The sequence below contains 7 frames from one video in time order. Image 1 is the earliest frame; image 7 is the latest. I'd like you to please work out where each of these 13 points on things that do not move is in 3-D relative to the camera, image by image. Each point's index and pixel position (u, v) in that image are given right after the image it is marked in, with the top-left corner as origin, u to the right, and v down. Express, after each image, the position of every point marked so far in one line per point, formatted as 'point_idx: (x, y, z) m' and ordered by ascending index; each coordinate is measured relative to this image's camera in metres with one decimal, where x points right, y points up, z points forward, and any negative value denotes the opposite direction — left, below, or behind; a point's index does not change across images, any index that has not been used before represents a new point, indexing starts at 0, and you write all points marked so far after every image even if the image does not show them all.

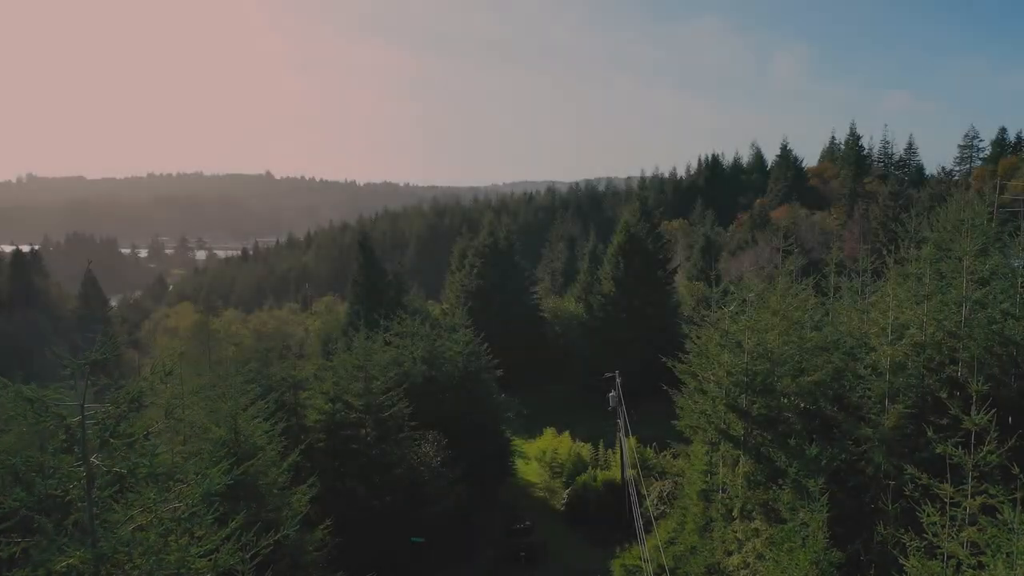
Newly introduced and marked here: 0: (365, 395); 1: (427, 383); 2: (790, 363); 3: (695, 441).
0: (-2.4, -1.7, +14.3) m
1: (-1.6, -1.8, +16.6) m
2: (+2.8, -0.8, +8.8) m
3: (+2.1, -1.8, +10.2) m
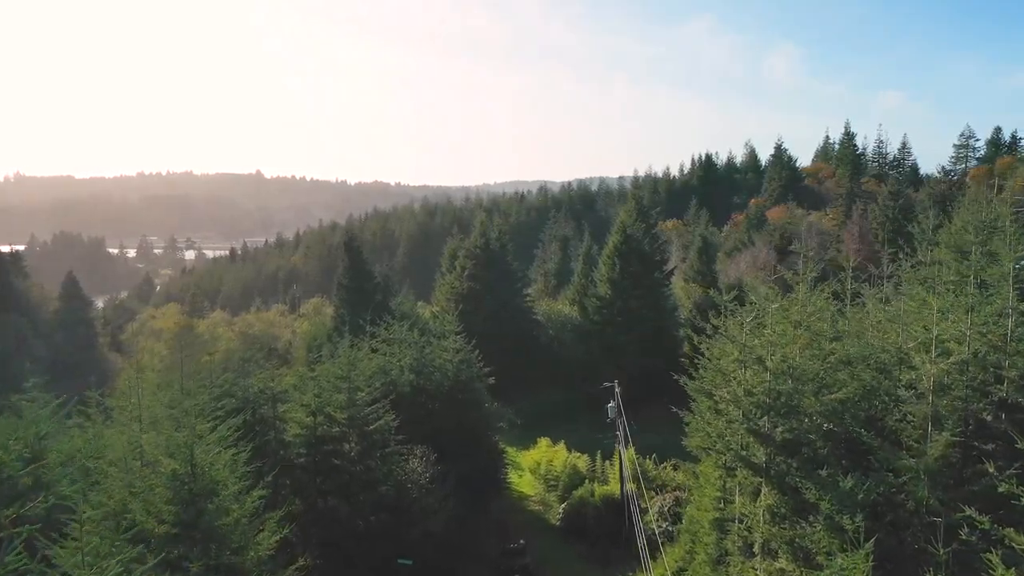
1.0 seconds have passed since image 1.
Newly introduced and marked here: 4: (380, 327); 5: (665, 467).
0: (-2.5, -1.8, +13.4) m
1: (-1.7, -1.9, +15.7) m
2: (+2.8, -0.9, +8.0) m
3: (+2.1, -1.8, +9.4) m
4: (-2.5, -0.7, +17.2) m
5: (+2.9, -3.3, +16.6) m
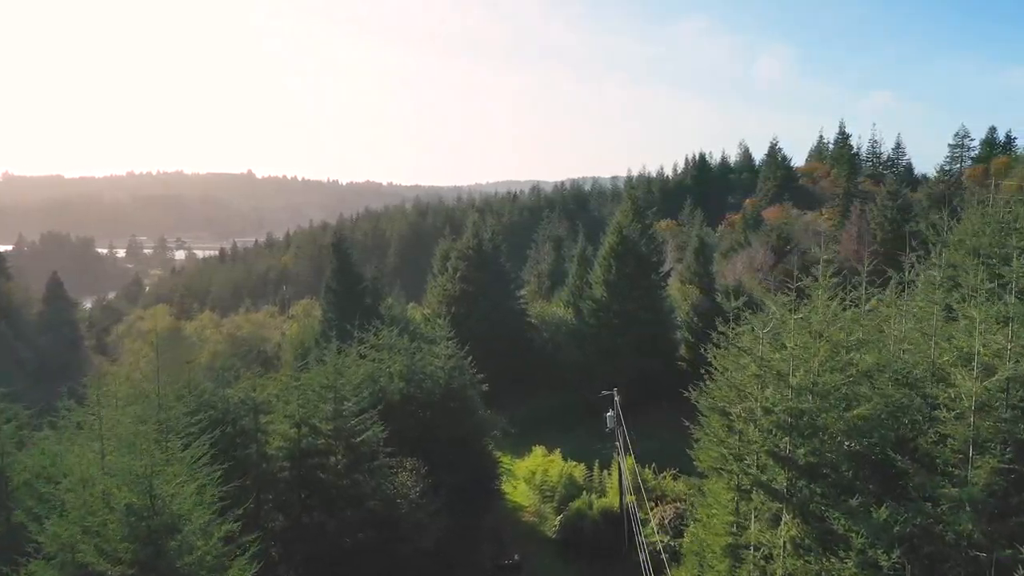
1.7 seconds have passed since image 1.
0: (-2.5, -1.9, +12.8) m
1: (-1.8, -2.0, +15.1) m
2: (+2.7, -0.9, +7.3) m
3: (+2.0, -1.9, +8.8) m
4: (-2.6, -0.7, +16.5) m
5: (+2.7, -3.4, +16.0) m
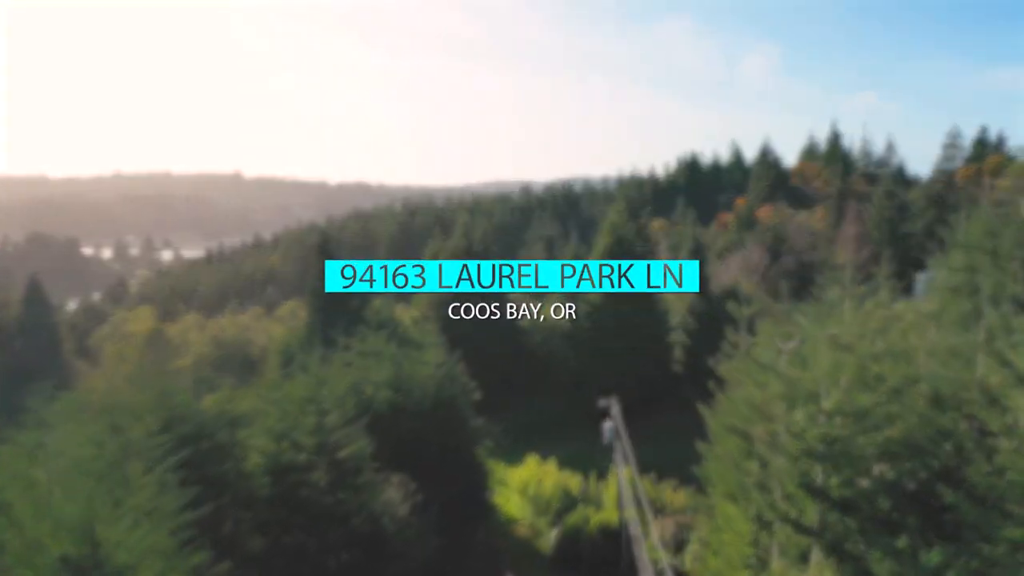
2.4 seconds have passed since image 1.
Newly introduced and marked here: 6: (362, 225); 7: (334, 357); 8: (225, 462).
0: (-2.6, -1.9, +12.0) m
1: (-1.9, -2.0, +14.3) m
2: (+2.7, -1.0, +6.7) m
3: (+2.0, -2.0, +8.1) m
4: (-2.8, -0.8, +15.8) m
5: (+2.6, -3.5, +15.3) m
6: (-2.4, +1.1, +14.8) m
7: (-2.8, -1.1, +14.0) m
8: (-3.7, -2.3, +11.6) m
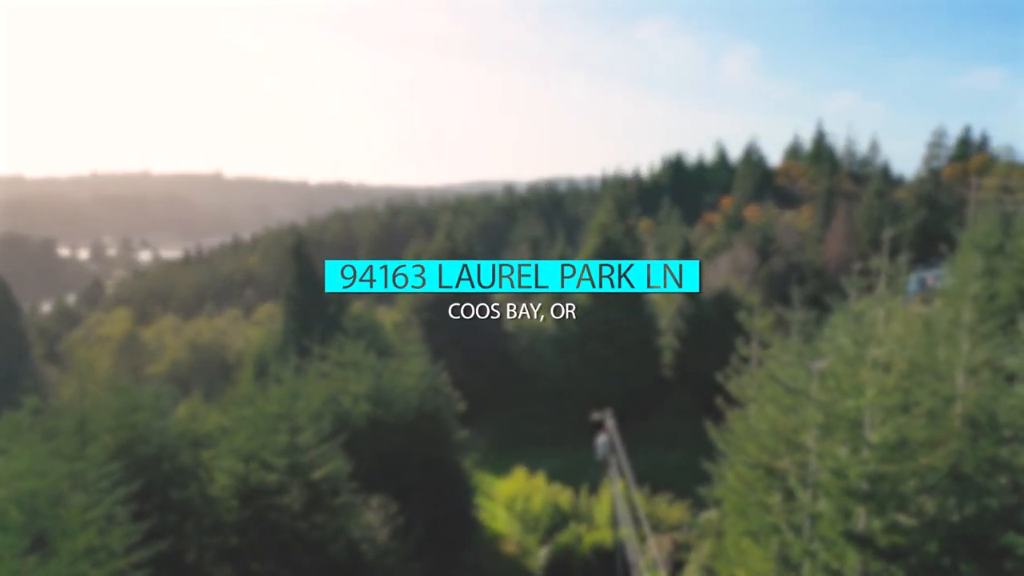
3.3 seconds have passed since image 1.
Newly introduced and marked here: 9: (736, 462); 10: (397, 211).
0: (-2.8, -2.0, +11.2) m
1: (-2.1, -2.1, +13.5) m
2: (+2.7, -1.1, +5.9) m
3: (+1.9, -2.1, +7.3) m
4: (-3.0, -0.9, +14.9) m
5: (+2.4, -3.5, +14.5) m
6: (-2.6, +1.0, +14.0) m
7: (-3.0, -1.2, +13.1) m
8: (-3.9, -2.4, +10.7) m
9: (+2.5, -1.9, +9.9) m
10: (-1.8, +1.2, +14.2) m
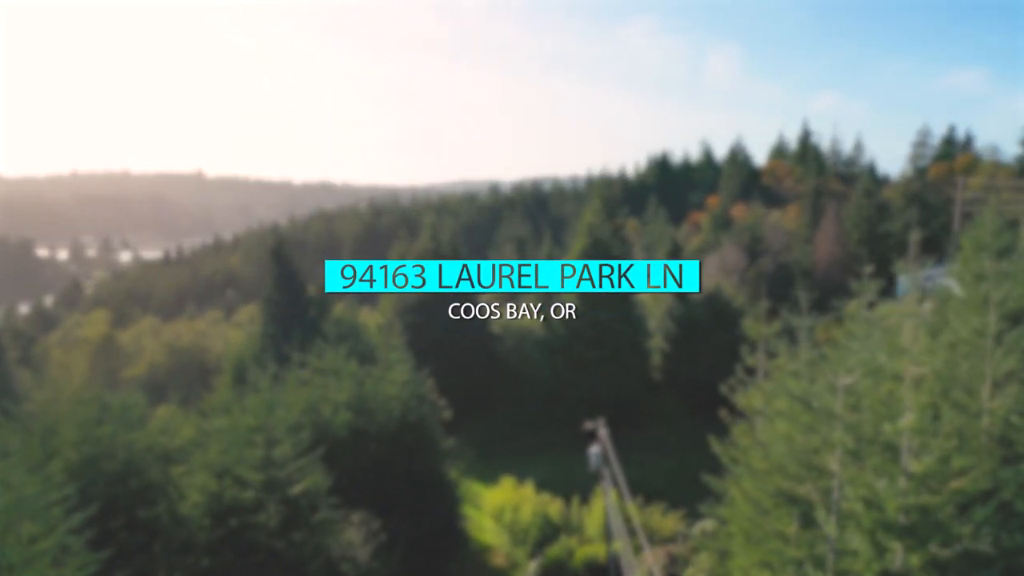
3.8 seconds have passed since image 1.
0: (-2.9, -2.1, +10.5) m
1: (-2.3, -2.2, +12.9) m
2: (+2.6, -1.1, +5.4) m
3: (+1.8, -2.1, +6.8) m
4: (-3.2, -0.9, +14.3) m
5: (+2.2, -3.6, +14.0) m
6: (-2.8, +1.0, +13.4) m
7: (-3.2, -1.3, +12.5) m
8: (-4.0, -2.4, +10.0) m
9: (+2.4, -2.0, +9.3) m
10: (-2.0, +1.2, +13.6) m
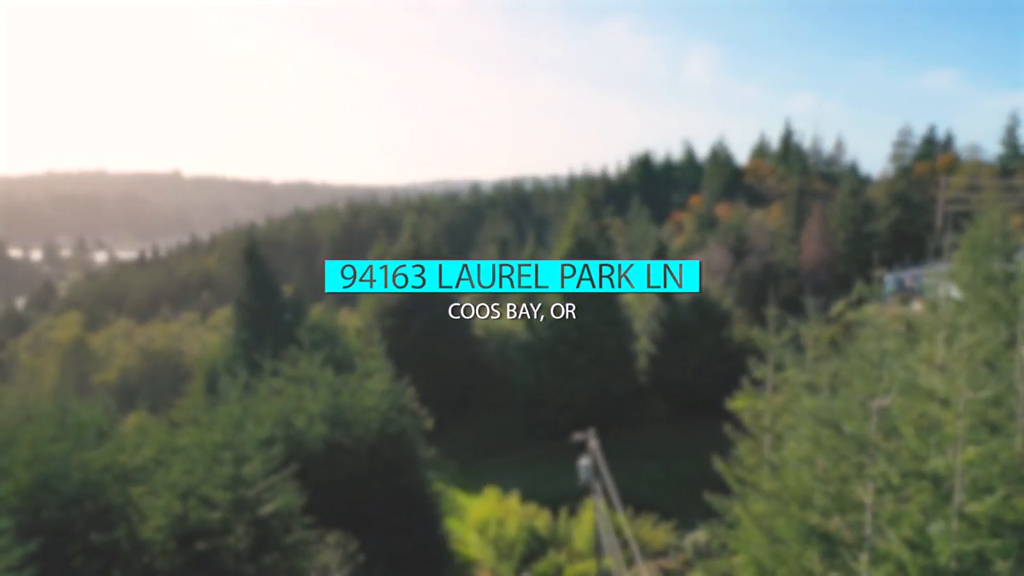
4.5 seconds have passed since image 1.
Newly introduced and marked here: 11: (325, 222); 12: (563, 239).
0: (-3.0, -2.2, +9.8) m
1: (-2.5, -2.2, +12.2) m
2: (+2.6, -1.2, +4.8) m
3: (+1.8, -2.2, +6.2) m
4: (-3.4, -1.0, +13.6) m
5: (+2.0, -3.6, +13.4) m
6: (-3.0, +0.9, +12.7) m
7: (-3.4, -1.3, +11.8) m
8: (-4.1, -2.5, +9.3) m
9: (+2.3, -2.0, +8.8) m
10: (-2.3, +1.1, +12.9) m
11: (-2.6, +0.9, +12.6) m
12: (+0.8, +0.8, +14.0) m
